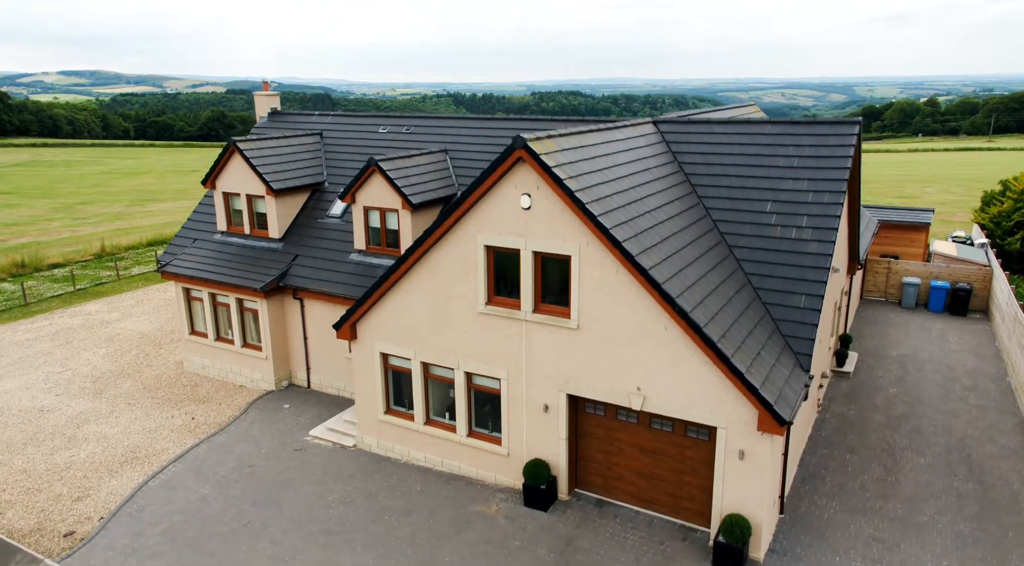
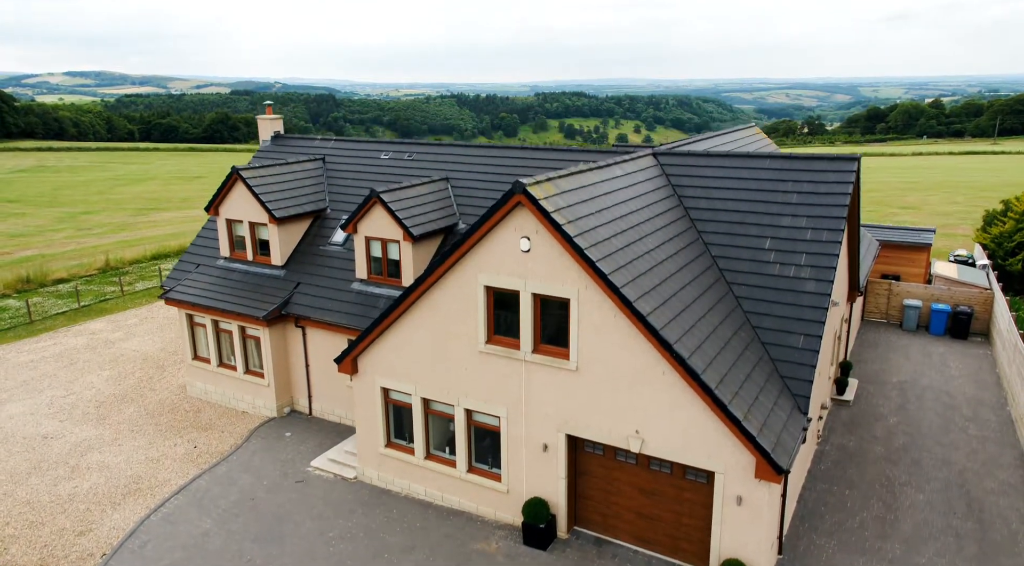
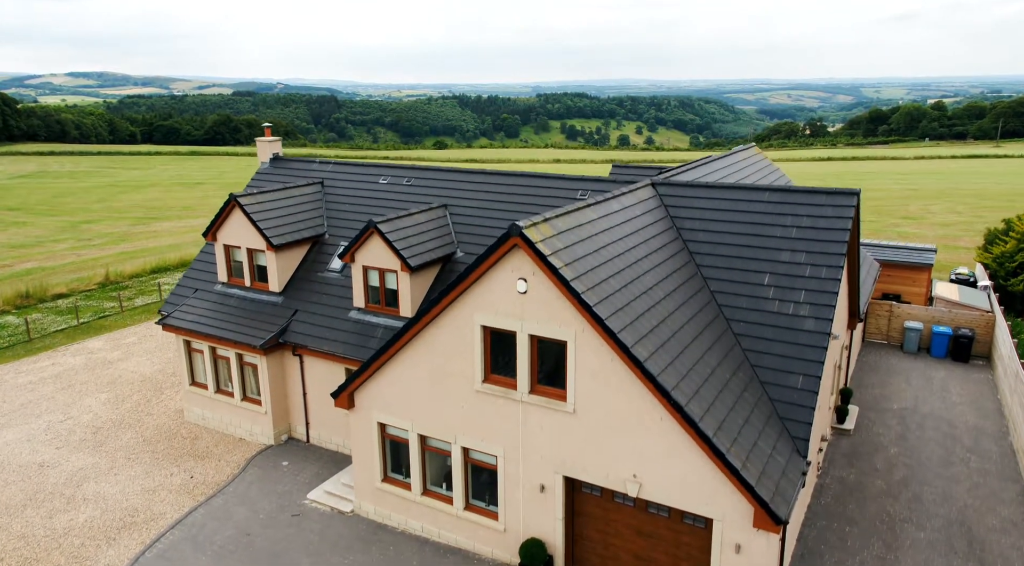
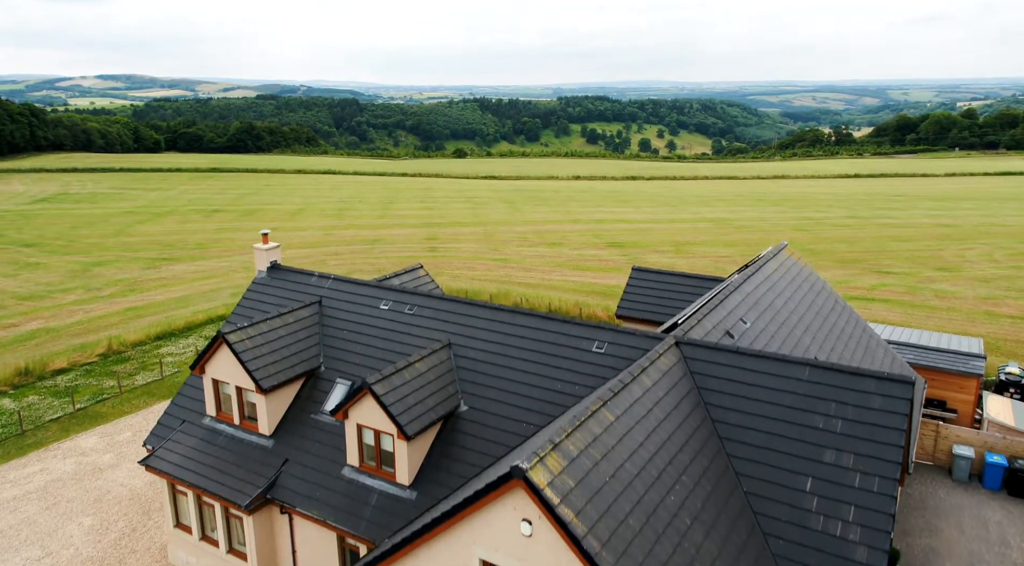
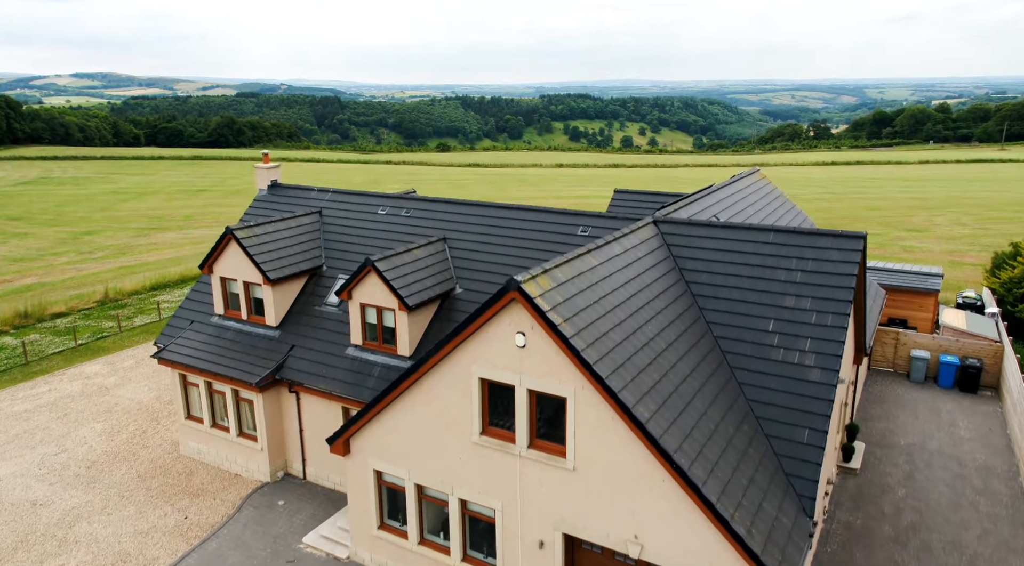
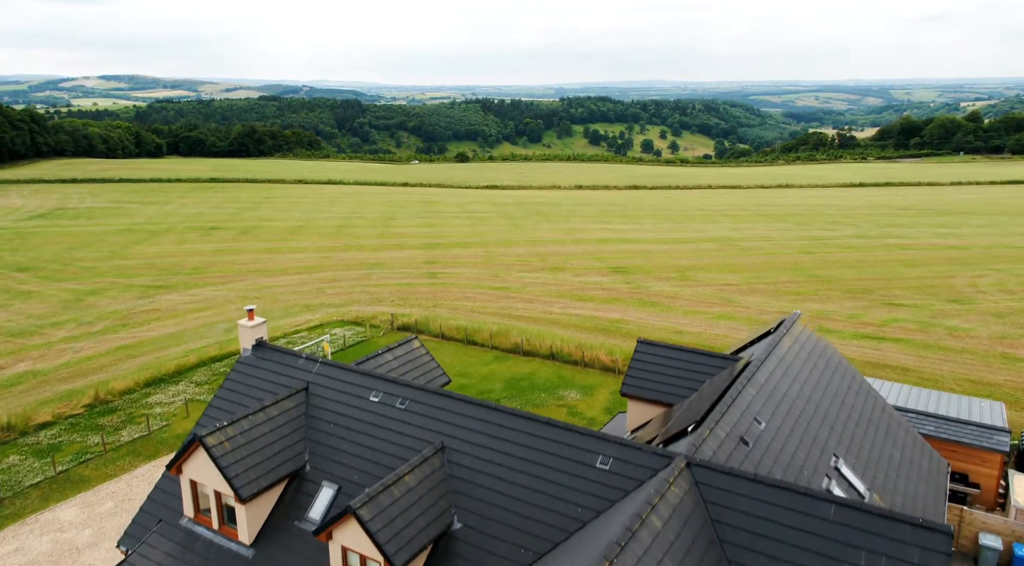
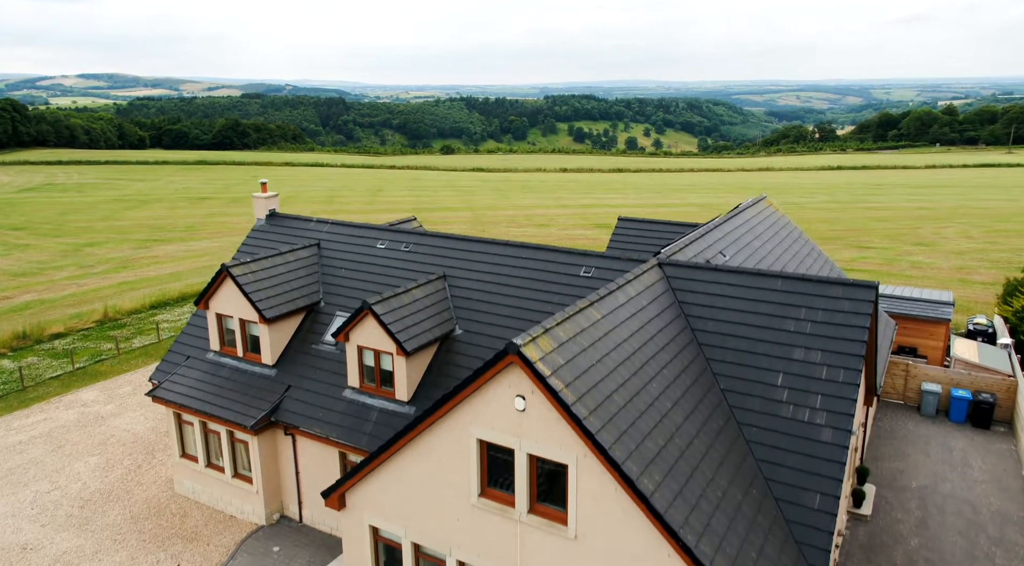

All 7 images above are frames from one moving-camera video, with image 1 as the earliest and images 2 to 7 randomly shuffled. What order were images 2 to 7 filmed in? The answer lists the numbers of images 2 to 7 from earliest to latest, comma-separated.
2, 3, 5, 7, 4, 6
